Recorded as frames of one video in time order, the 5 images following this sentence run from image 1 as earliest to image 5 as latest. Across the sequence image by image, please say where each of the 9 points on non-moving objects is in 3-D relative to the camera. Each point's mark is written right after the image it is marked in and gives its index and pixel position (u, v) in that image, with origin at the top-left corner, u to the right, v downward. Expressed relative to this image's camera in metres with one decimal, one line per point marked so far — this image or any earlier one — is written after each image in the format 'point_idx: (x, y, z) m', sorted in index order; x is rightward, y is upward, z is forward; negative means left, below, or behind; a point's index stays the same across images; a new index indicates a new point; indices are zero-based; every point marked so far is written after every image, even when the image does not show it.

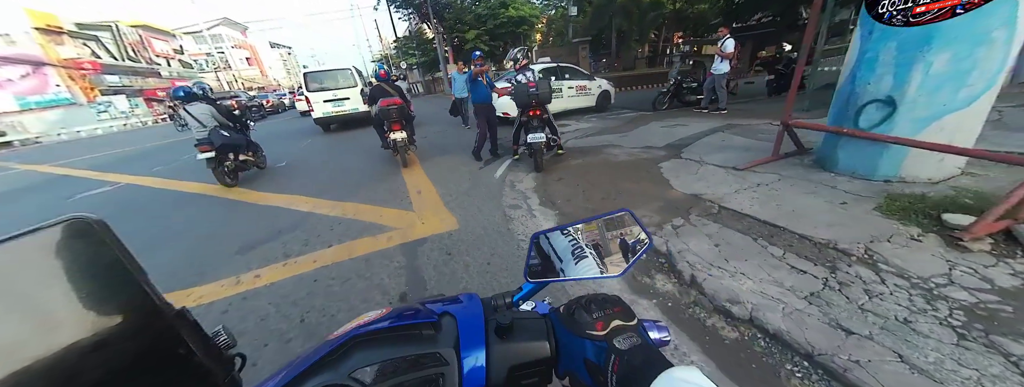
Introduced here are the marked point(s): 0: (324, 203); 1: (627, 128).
0: (-2.9, 0.0, +4.6) m
1: (+2.6, +1.5, +6.6) m
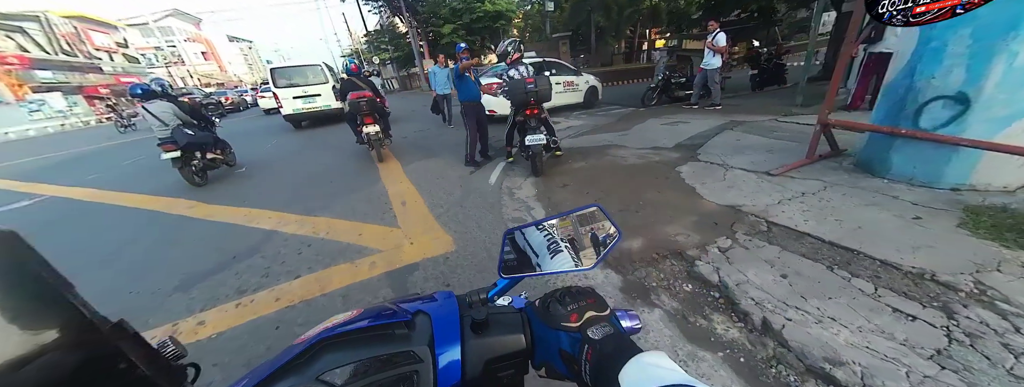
0: (-3.0, -0.2, +3.9) m
1: (+2.3, +1.5, +6.3) m
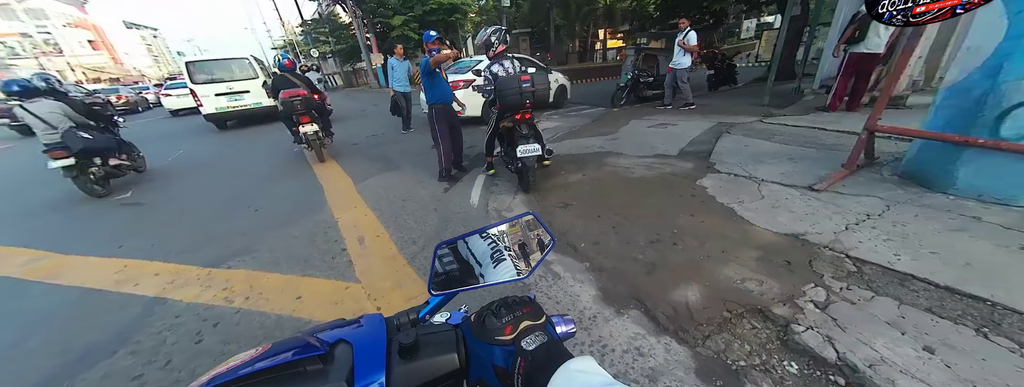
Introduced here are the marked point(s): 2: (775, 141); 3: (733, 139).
0: (-3.1, -0.6, +2.8) m
1: (+1.8, +1.4, +5.9) m
2: (+2.9, +0.6, +3.2) m
3: (+2.6, +0.6, +3.4) m
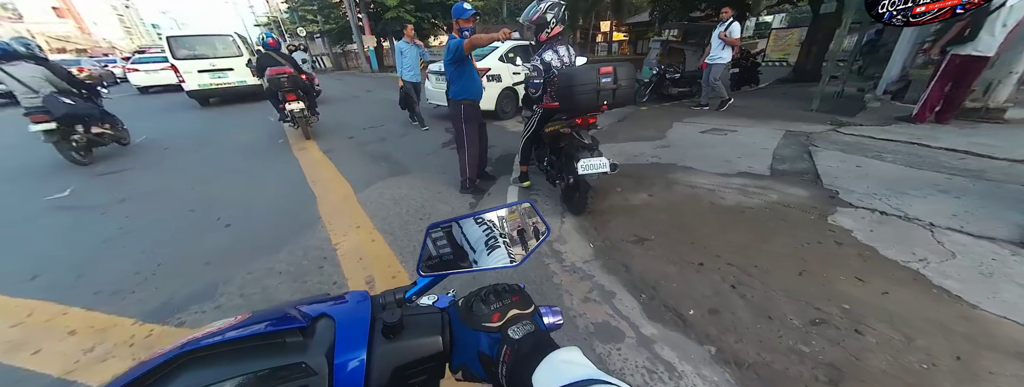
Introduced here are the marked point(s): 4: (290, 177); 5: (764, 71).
0: (-2.7, -0.7, +2.1) m
1: (+2.1, +1.2, +5.2) m
2: (+3.3, +0.3, +2.6) m
3: (+3.0, +0.4, +2.8) m
4: (-2.9, +0.2, +3.8) m
5: (+10.0, +4.9, +11.7) m
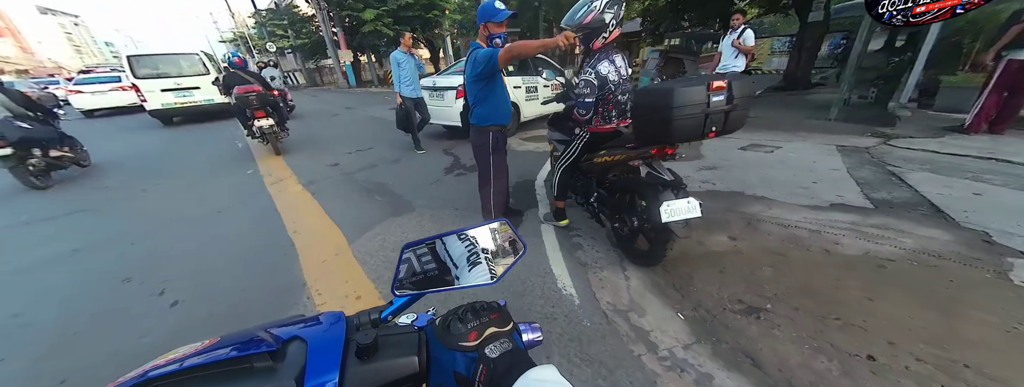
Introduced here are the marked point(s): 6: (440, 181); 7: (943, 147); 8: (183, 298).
0: (-2.3, -1.1, +1.3) m
1: (+2.3, +0.8, +4.8) m
2: (+3.6, +0.1, +2.2) m
3: (+3.4, +0.1, +2.4) m
4: (-2.6, -0.3, +3.1) m
5: (+9.6, +4.7, +11.8) m
6: (-0.9, +0.2, +3.7) m
7: (+4.6, +0.5, +3.1) m
8: (-2.4, -0.8, +2.1) m
